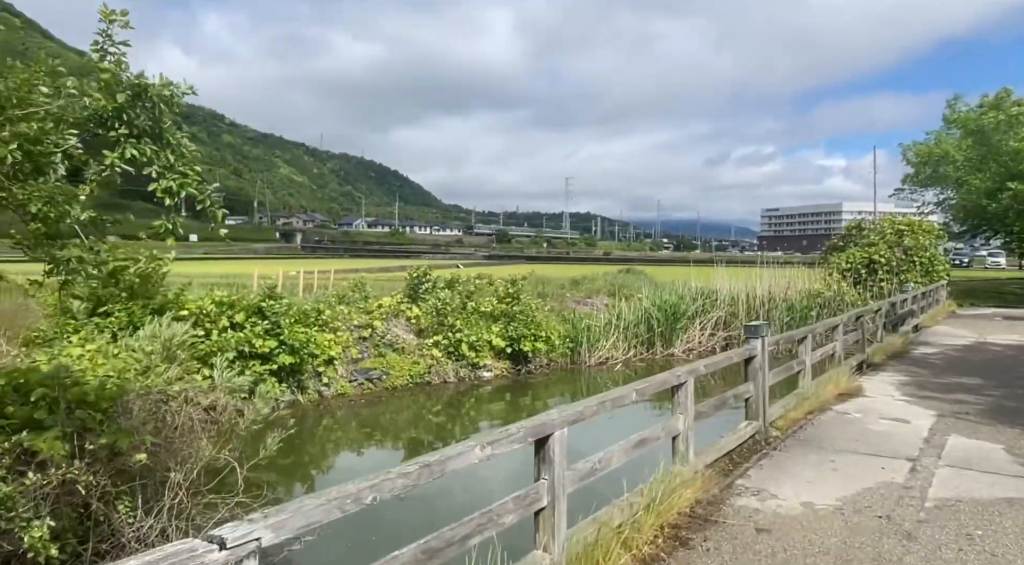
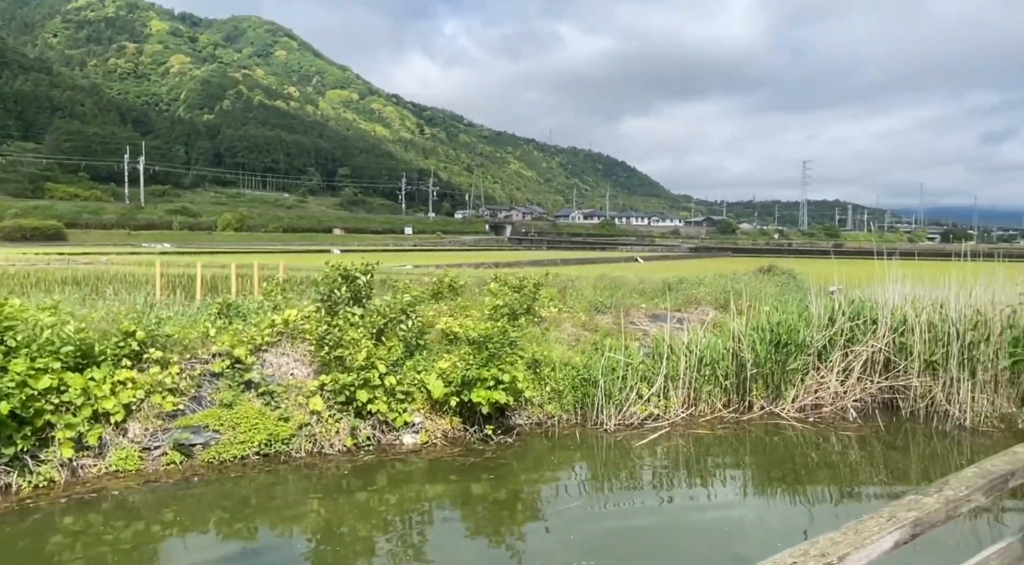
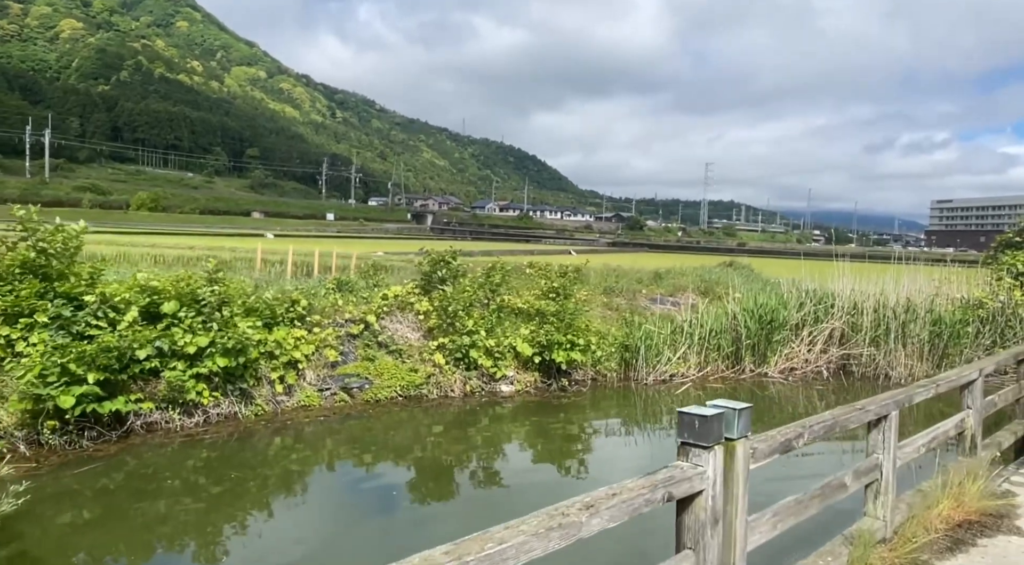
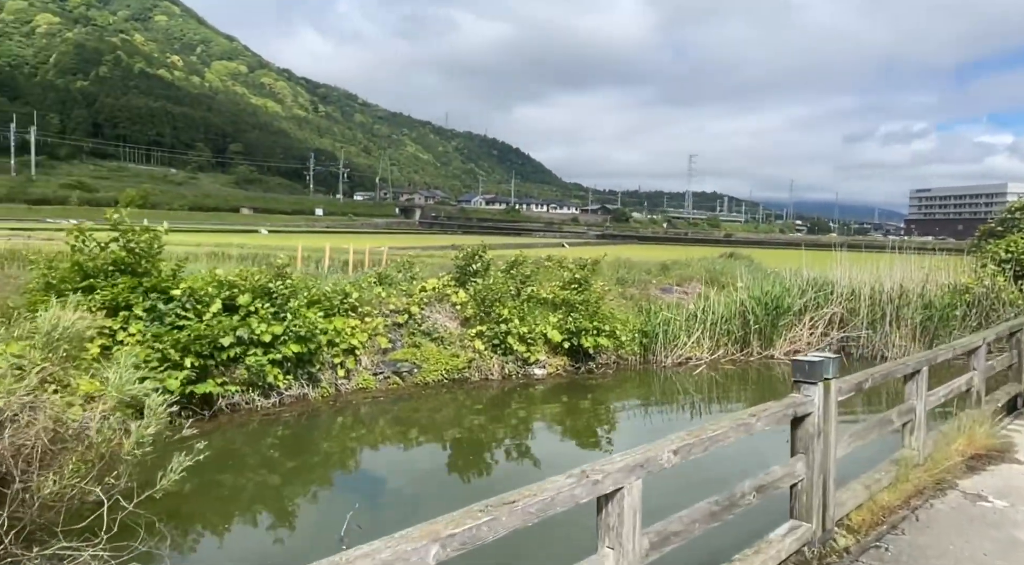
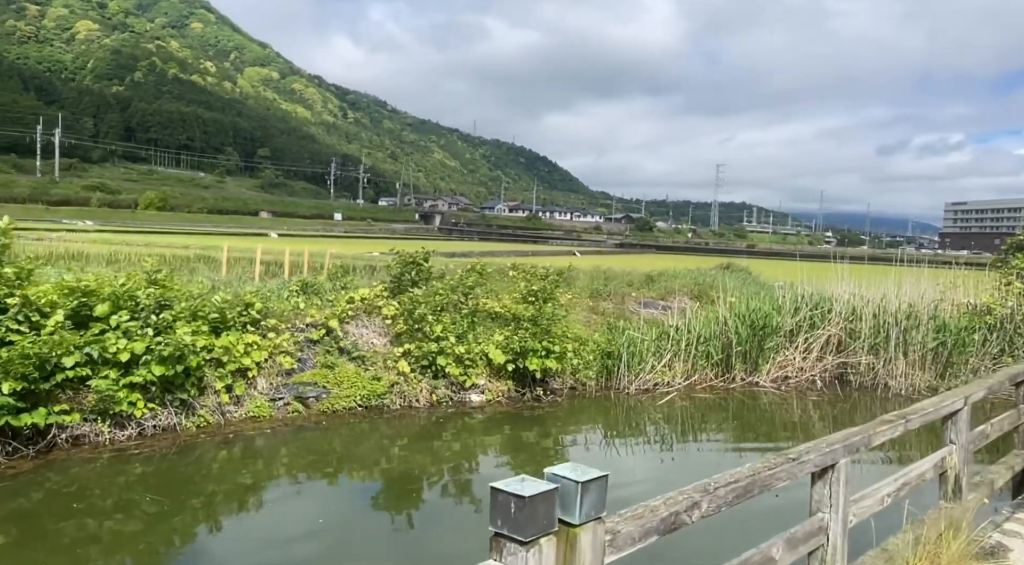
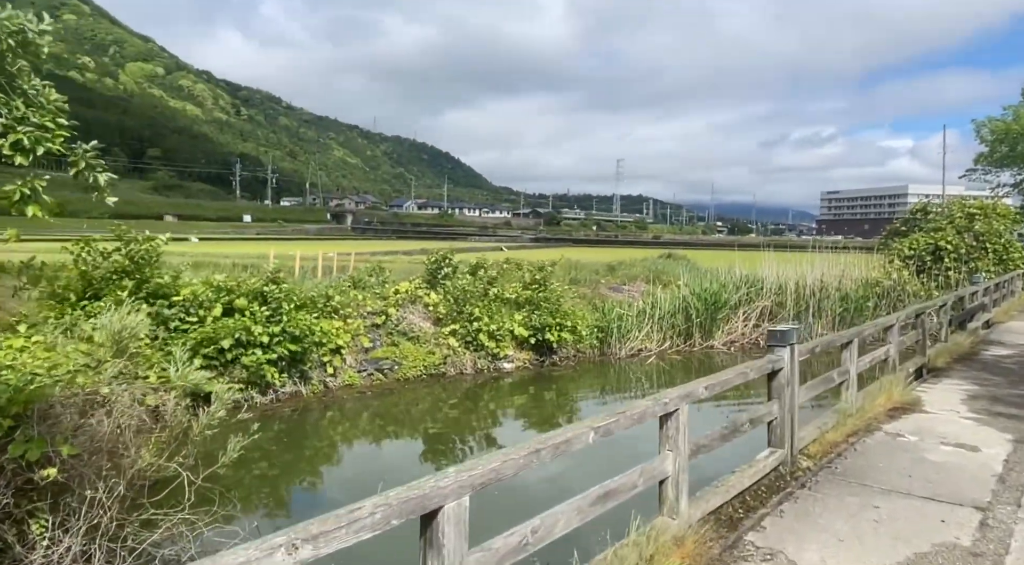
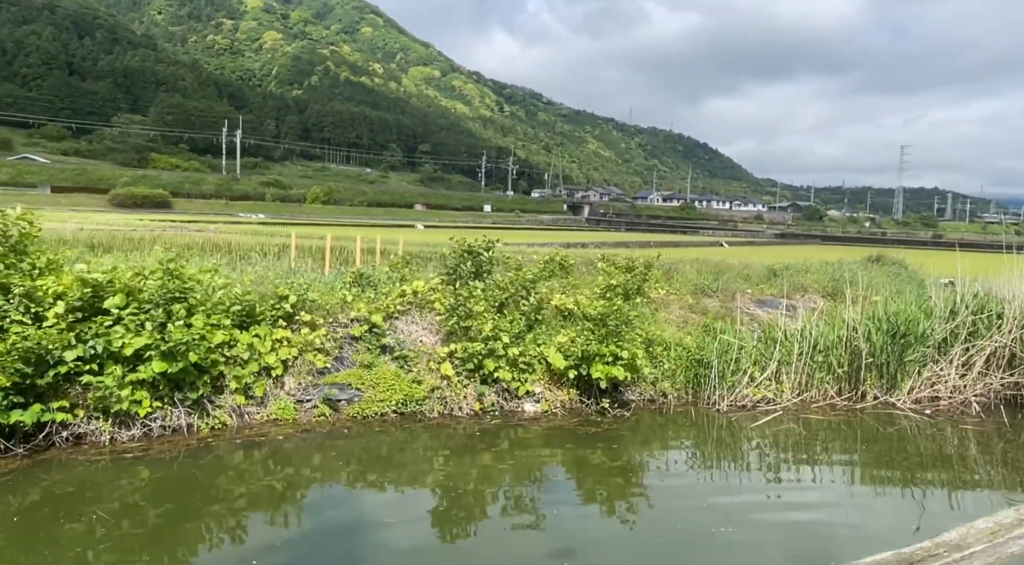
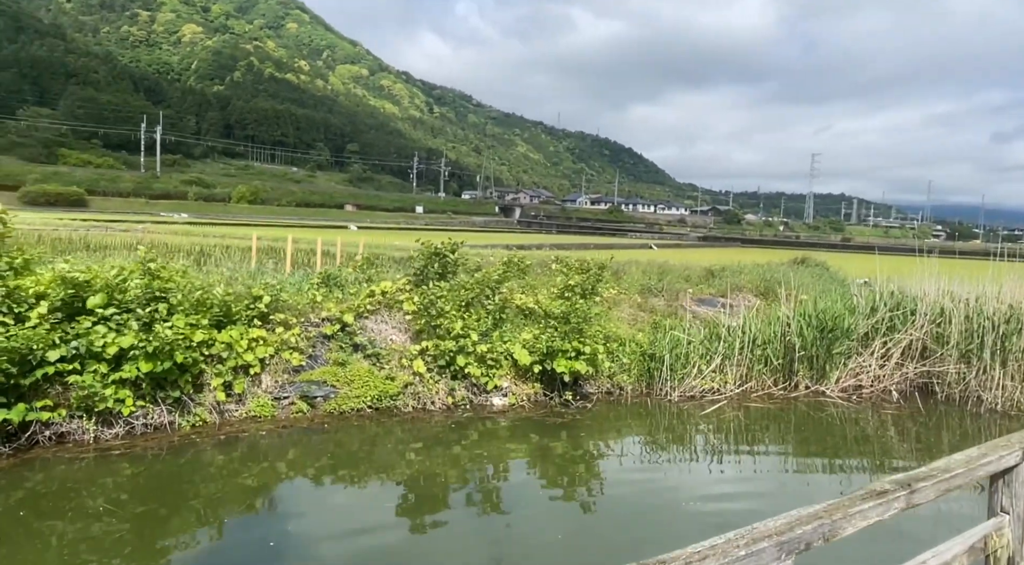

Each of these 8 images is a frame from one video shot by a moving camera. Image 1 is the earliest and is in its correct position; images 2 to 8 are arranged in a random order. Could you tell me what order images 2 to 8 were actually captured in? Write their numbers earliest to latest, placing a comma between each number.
6, 4, 3, 5, 8, 7, 2
